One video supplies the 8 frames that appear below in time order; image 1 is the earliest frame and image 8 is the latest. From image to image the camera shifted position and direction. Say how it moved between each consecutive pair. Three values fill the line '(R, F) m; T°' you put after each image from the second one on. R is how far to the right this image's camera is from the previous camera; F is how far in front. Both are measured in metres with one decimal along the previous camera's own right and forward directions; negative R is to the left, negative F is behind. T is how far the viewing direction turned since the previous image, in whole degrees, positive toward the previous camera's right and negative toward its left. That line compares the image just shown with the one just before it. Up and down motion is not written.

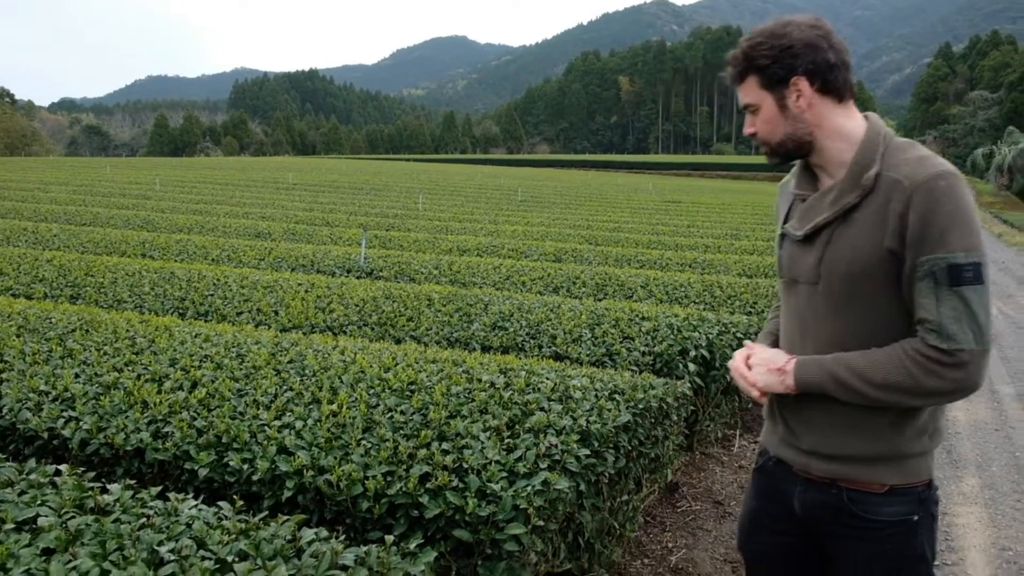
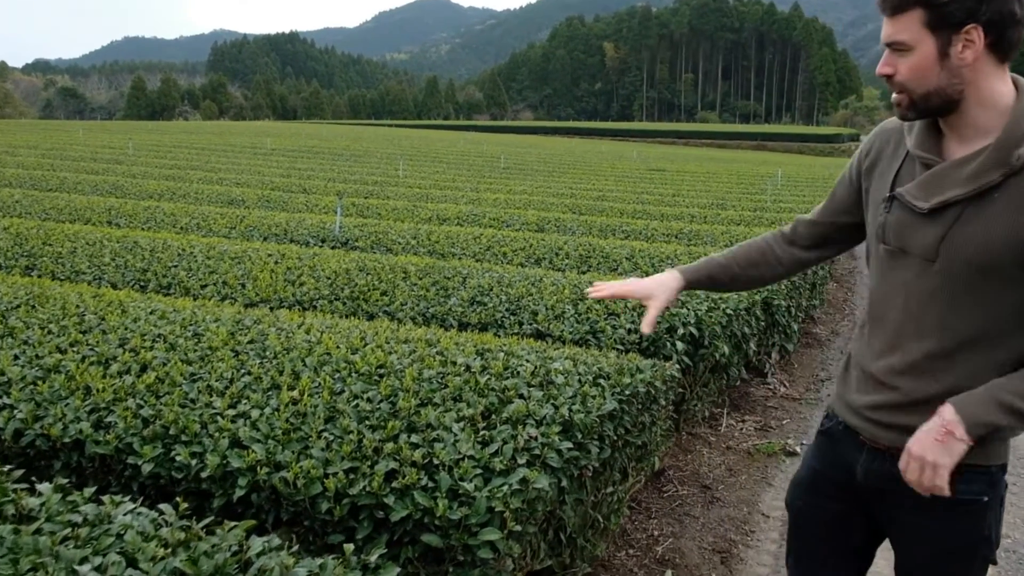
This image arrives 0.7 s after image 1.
(0.0, +0.4) m; +1°
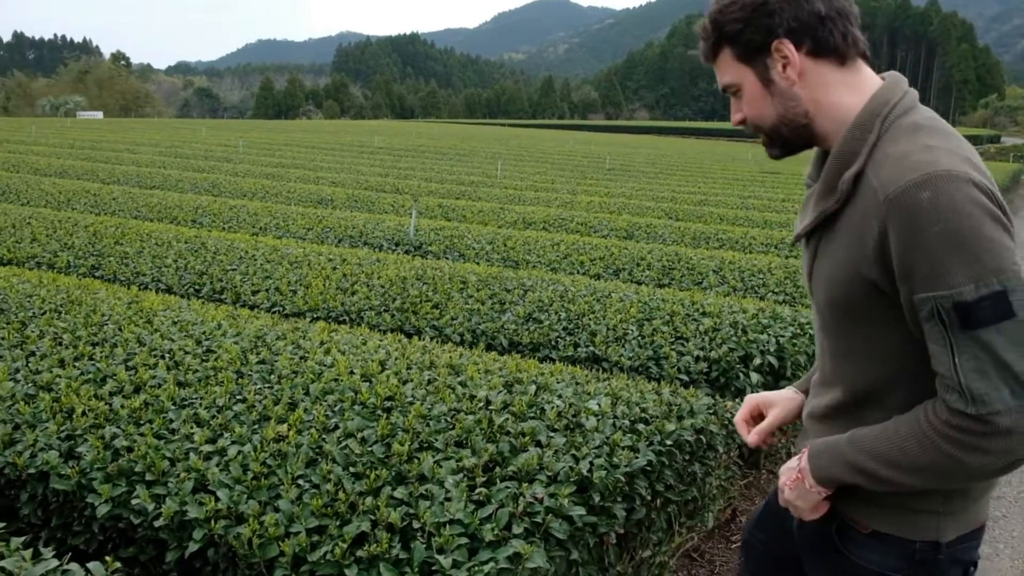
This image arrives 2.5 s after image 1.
(+0.4, +0.7) m; -7°
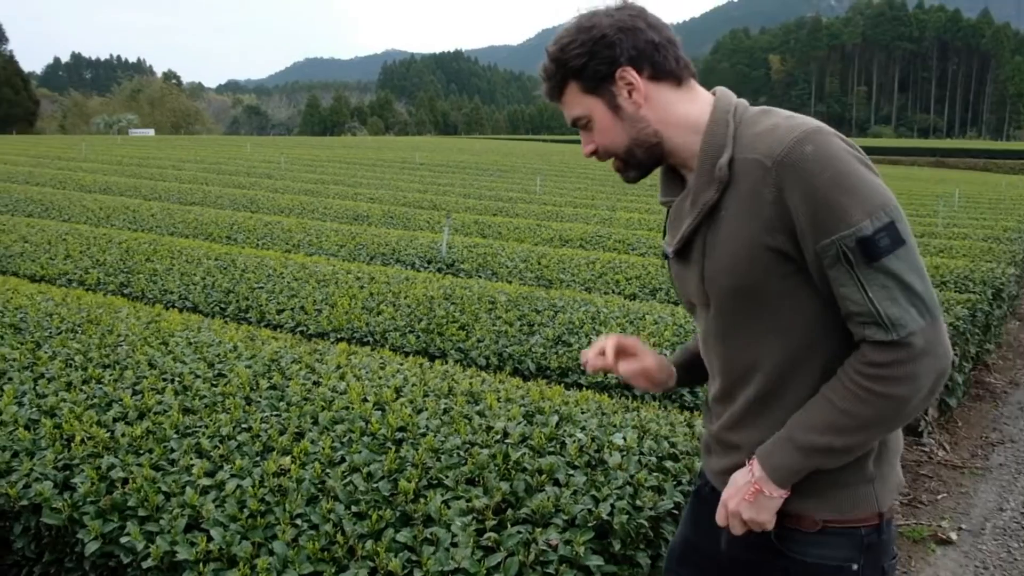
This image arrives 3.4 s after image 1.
(+0.1, +0.3) m; -3°
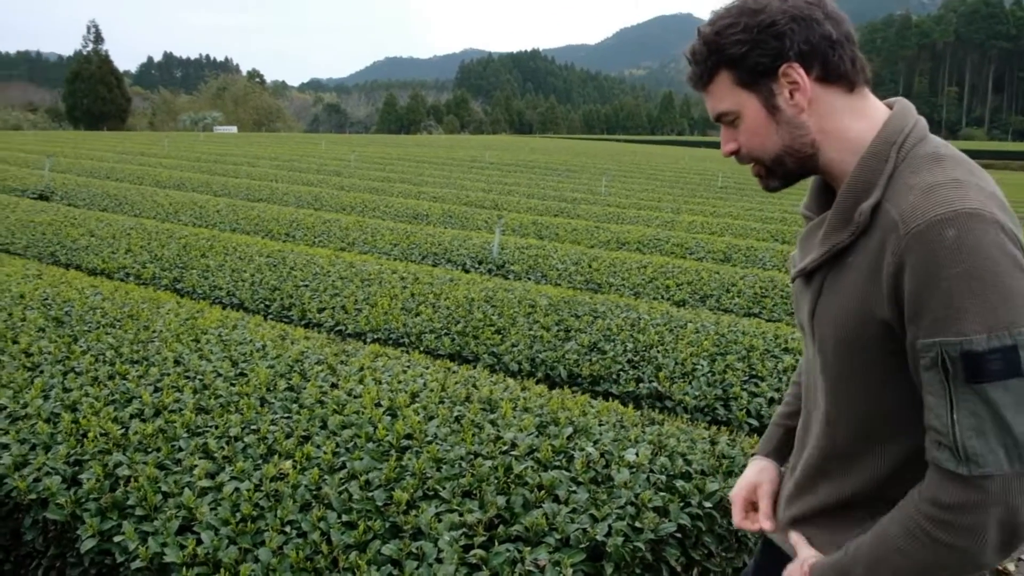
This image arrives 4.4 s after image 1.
(+0.3, +0.1) m; -5°
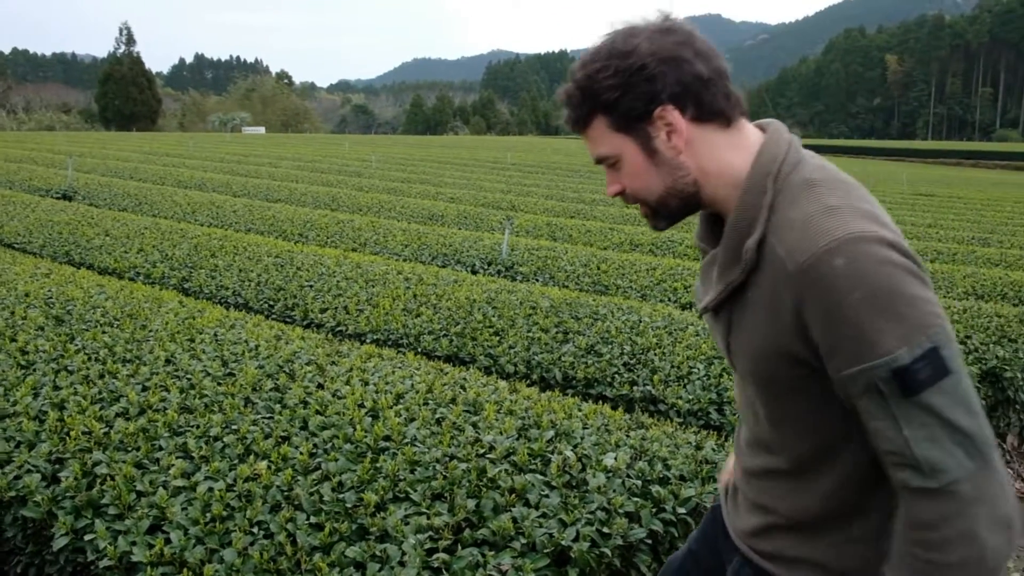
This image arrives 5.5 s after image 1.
(+0.2, 0.0) m; -2°
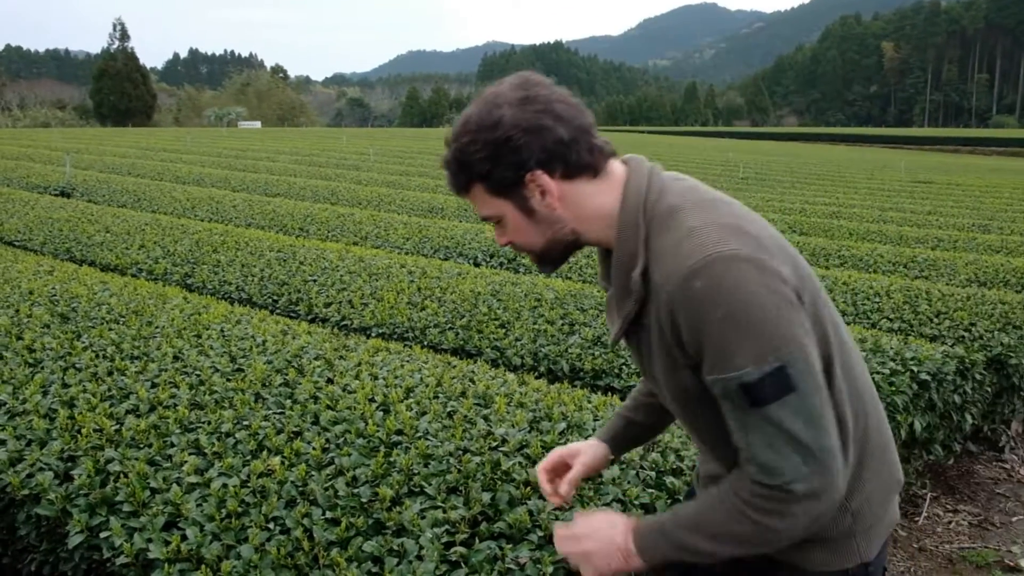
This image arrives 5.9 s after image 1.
(-0.1, 0.0) m; 0°
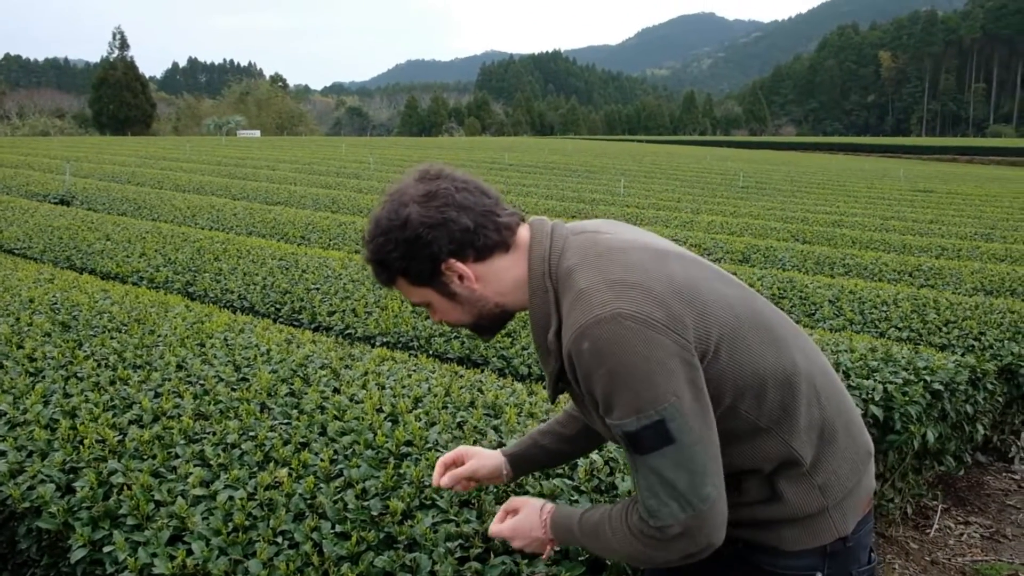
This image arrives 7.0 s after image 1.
(-0.1, +0.1) m; 0°
